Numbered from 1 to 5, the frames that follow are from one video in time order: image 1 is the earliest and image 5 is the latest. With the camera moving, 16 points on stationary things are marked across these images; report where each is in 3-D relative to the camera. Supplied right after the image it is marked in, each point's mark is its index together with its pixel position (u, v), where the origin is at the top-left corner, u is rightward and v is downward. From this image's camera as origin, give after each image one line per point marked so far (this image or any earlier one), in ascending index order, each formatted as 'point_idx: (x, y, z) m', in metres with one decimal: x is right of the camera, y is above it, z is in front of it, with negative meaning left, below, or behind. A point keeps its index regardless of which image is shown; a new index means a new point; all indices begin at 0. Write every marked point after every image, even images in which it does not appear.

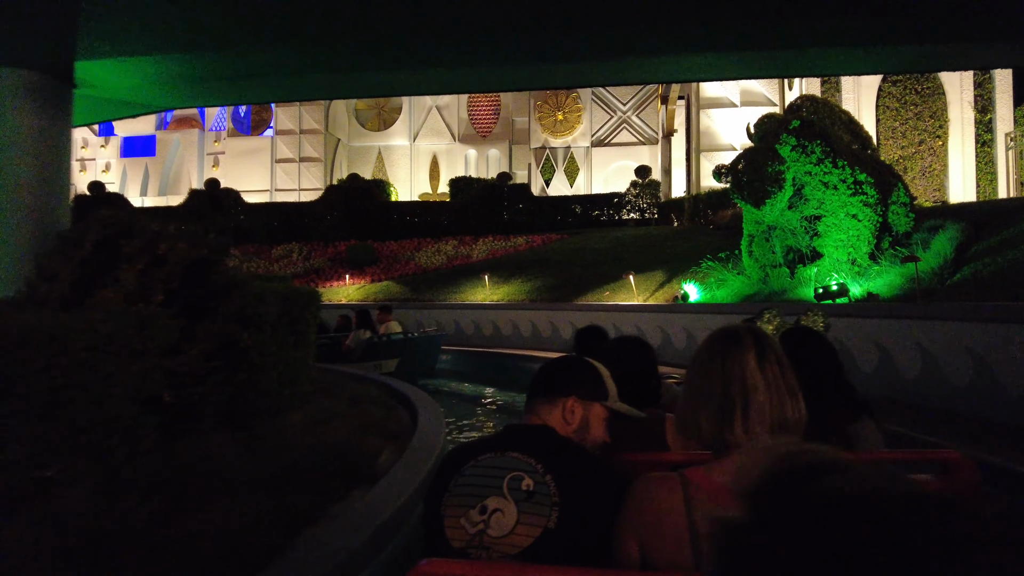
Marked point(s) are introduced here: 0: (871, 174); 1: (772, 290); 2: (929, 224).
0: (+5.4, +1.7, +9.8) m
1: (+4.1, 0.0, +10.4) m
2: (+6.7, +1.0, +10.5) m
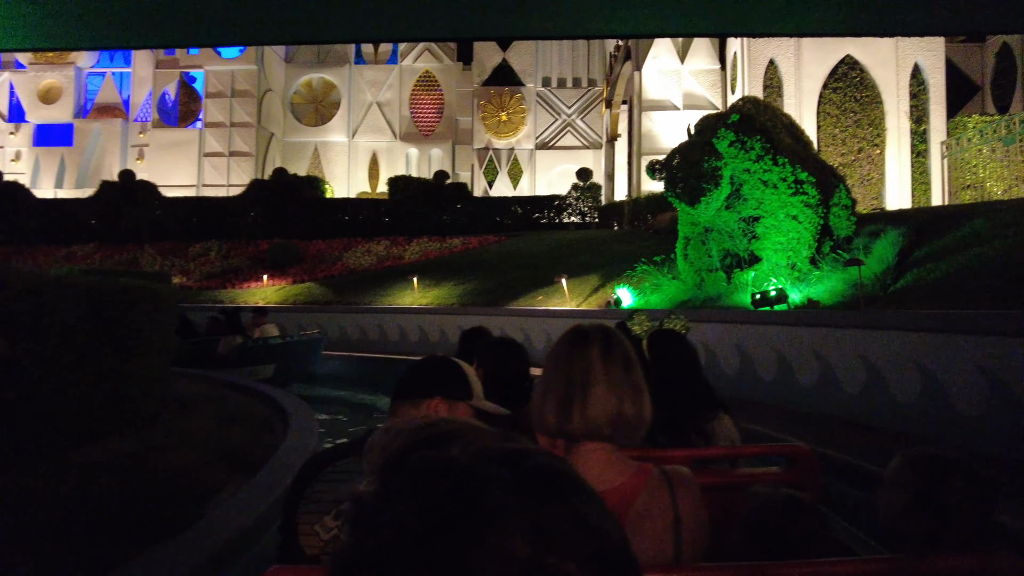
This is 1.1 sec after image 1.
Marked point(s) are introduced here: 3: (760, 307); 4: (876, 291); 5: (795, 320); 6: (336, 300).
0: (+4.2, +1.6, +9.2) m
1: (+2.9, -0.1, +9.7) m
2: (+5.5, +0.9, +10.0) m
3: (+3.1, -0.2, +8.3) m
4: (+4.6, 0.0, +8.2) m
5: (+3.3, -0.4, +7.6) m
6: (-4.6, -0.3, +17.0) m
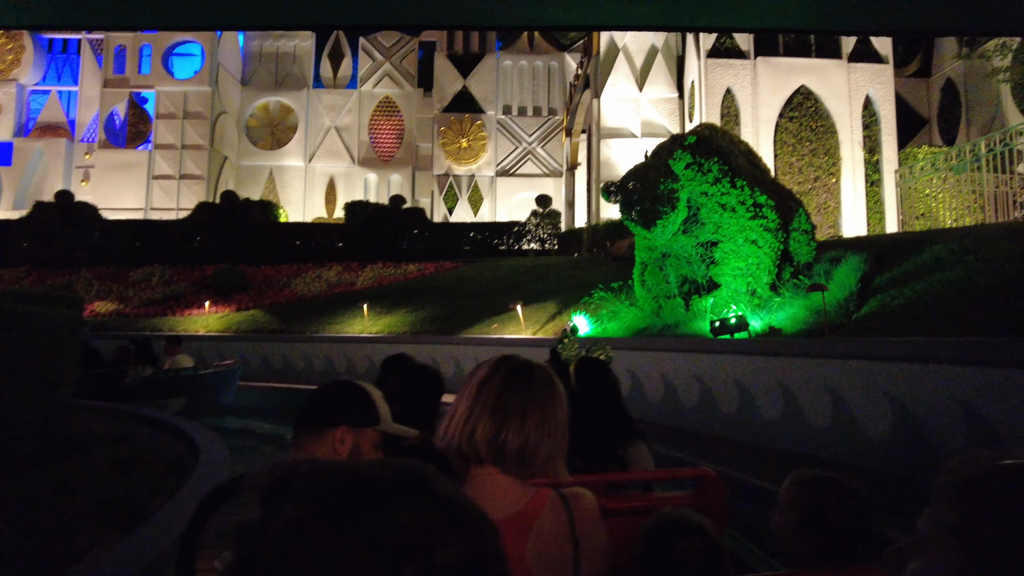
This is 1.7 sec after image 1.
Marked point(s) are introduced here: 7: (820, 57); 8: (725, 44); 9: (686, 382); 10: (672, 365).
0: (+3.5, +1.3, +8.9) m
1: (+2.2, -0.5, +9.3) m
2: (+4.8, +0.5, +9.8) m
3: (+2.5, -0.6, +7.9) m
4: (+3.9, -0.4, +7.9) m
5: (+2.7, -0.7, +7.2) m
6: (-5.7, -1.0, +16.1) m
7: (+9.0, +6.8, +19.2) m
8: (+6.4, +7.4, +19.7) m
9: (+2.2, -1.2, +8.3) m
10: (+2.1, -1.0, +8.3) m
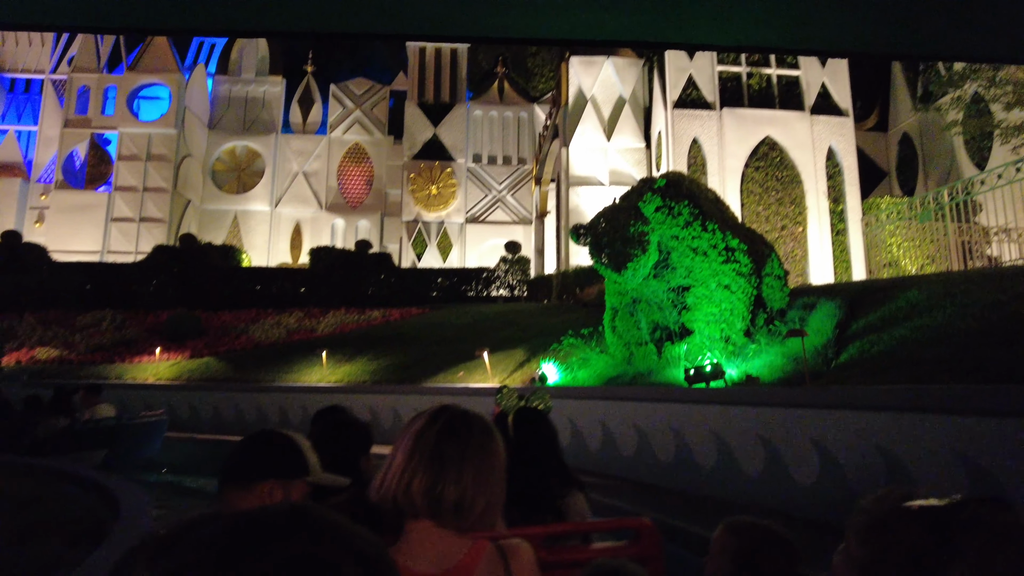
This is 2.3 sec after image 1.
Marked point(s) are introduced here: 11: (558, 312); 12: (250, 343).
0: (+3.1, +0.6, +8.7) m
1: (+1.7, -1.1, +8.9) m
2: (+4.3, -0.2, +9.5) m
3: (+2.1, -1.1, +7.5) m
4: (+3.5, -0.9, +7.6) m
5: (+2.3, -1.2, +6.8) m
6: (-6.4, -2.1, +15.3) m
7: (+8.1, +5.4, +19.7) m
8: (+5.5, +5.9, +20.0) m
9: (+1.8, -1.7, +7.8) m
10: (+1.6, -1.5, +7.9) m
11: (+1.1, -0.6, +16.1) m
12: (-7.1, -1.5, +17.7) m
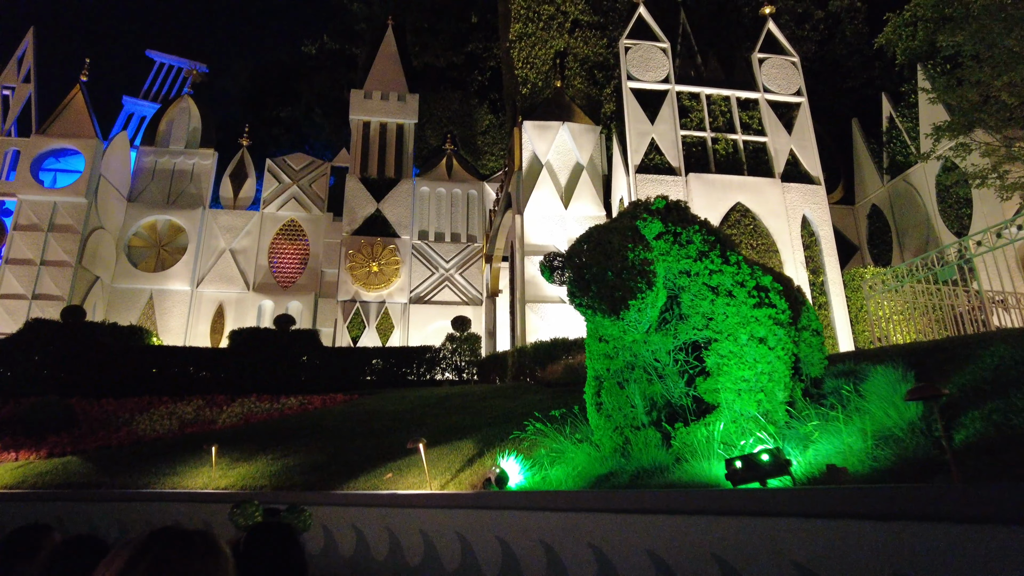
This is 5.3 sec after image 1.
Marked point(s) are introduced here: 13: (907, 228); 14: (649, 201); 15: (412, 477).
0: (+2.6, +0.1, +6.4) m
1: (+1.2, -1.7, +6.3) m
2: (+3.7, -0.9, +7.2) m
3: (+1.7, -1.5, +4.9) m
4: (+3.1, -1.3, +5.2) m
5: (+2.0, -1.4, +4.3) m
6: (-7.4, -3.5, +11.8) m
7: (+6.7, +3.2, +18.3) m
8: (+4.0, +3.6, +18.5) m
9: (+1.3, -2.1, +5.1) m
10: (+1.2, -1.9, +5.2) m
11: (+0.1, -2.2, +13.4) m
12: (-8.2, -3.3, +14.2) m
13: (+11.6, +1.8, +19.2) m
14: (+1.4, +0.9, +6.7) m
15: (-1.4, -2.7, +9.2) m
